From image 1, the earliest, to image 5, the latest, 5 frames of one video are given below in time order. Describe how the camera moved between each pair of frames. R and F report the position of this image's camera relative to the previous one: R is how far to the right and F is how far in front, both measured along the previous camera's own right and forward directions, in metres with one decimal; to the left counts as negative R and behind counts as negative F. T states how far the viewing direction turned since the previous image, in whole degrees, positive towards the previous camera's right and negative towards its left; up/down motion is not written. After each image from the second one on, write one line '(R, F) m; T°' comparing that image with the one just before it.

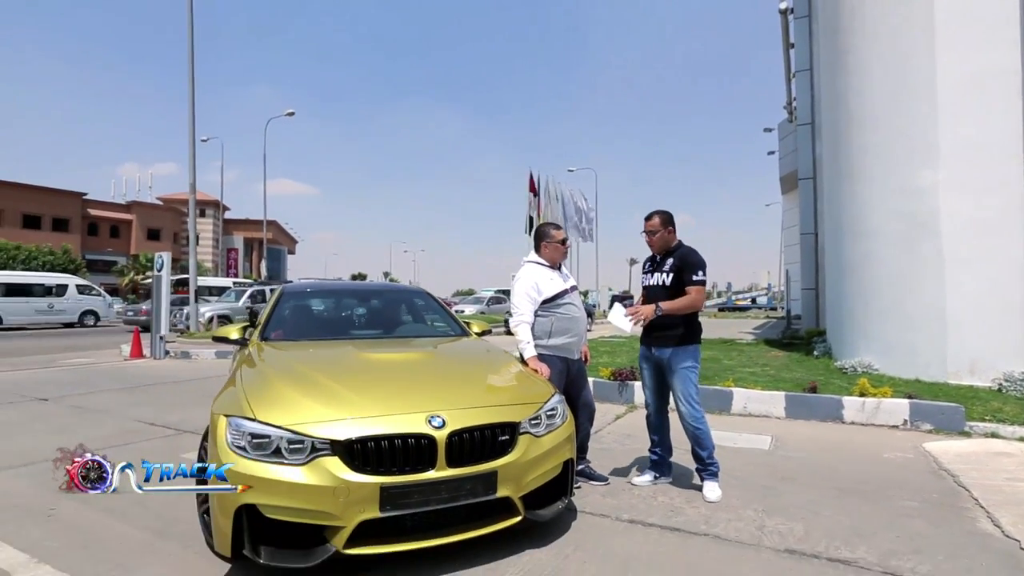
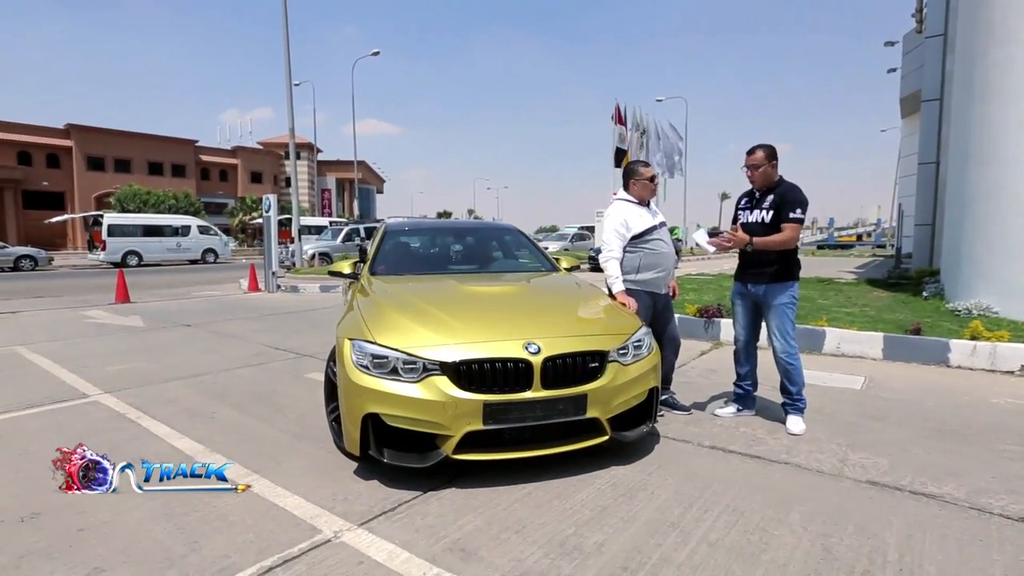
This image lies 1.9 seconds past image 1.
(0.0, -0.2) m; -9°
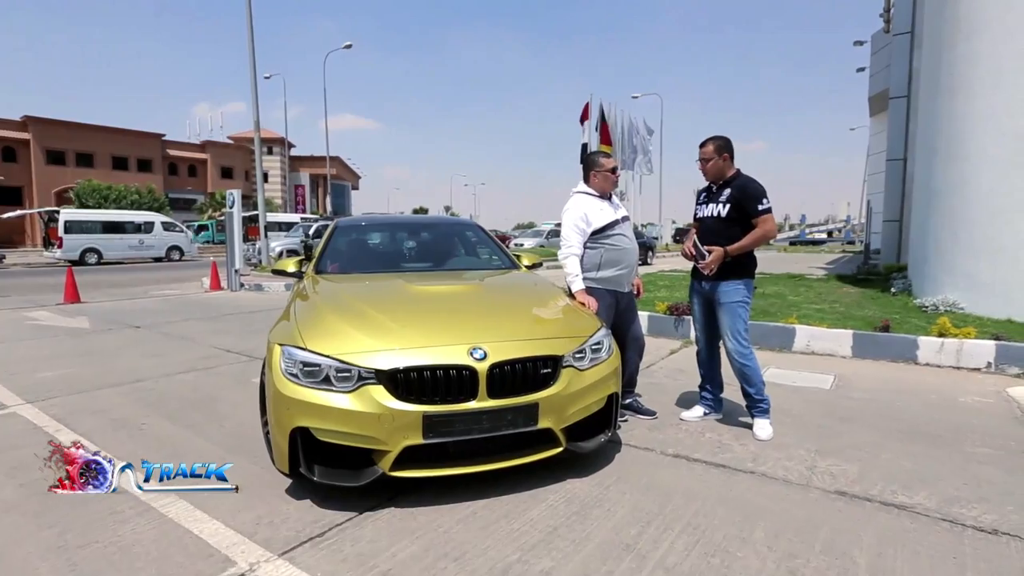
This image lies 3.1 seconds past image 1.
(+0.2, +0.2) m; +2°
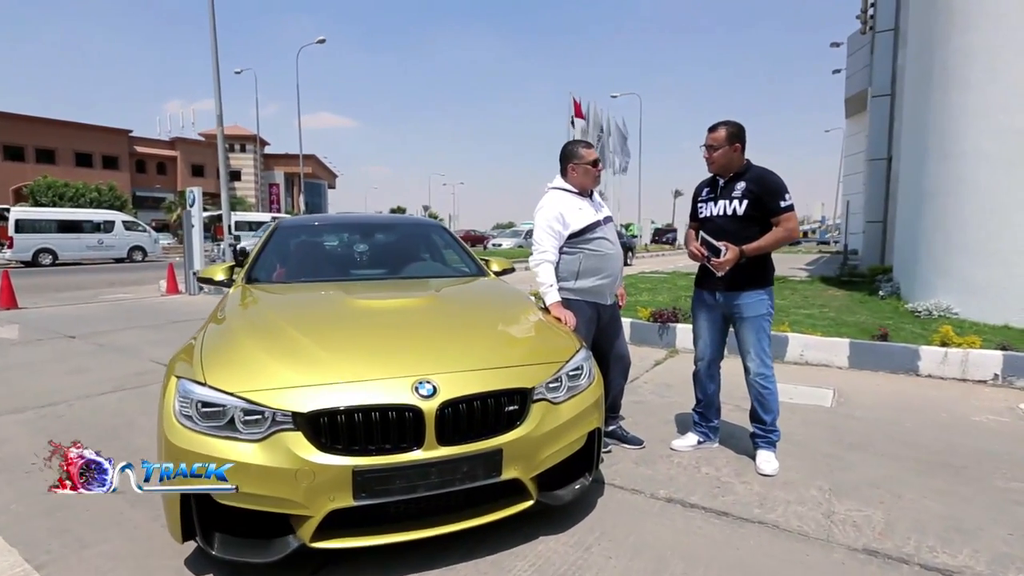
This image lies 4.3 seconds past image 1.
(+0.1, +0.5) m; +2°
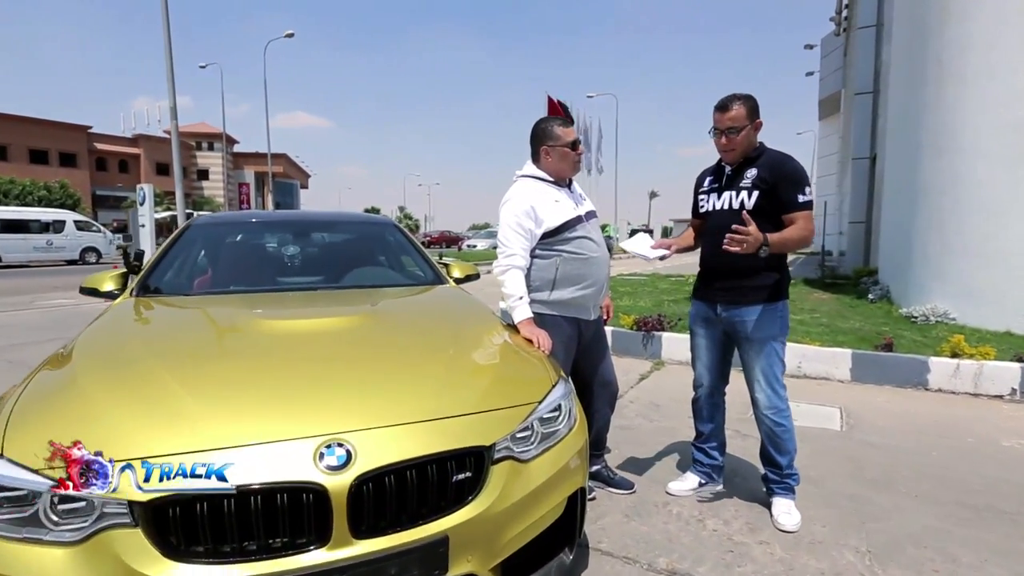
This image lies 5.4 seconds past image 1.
(+0.1, +0.6) m; +2°
